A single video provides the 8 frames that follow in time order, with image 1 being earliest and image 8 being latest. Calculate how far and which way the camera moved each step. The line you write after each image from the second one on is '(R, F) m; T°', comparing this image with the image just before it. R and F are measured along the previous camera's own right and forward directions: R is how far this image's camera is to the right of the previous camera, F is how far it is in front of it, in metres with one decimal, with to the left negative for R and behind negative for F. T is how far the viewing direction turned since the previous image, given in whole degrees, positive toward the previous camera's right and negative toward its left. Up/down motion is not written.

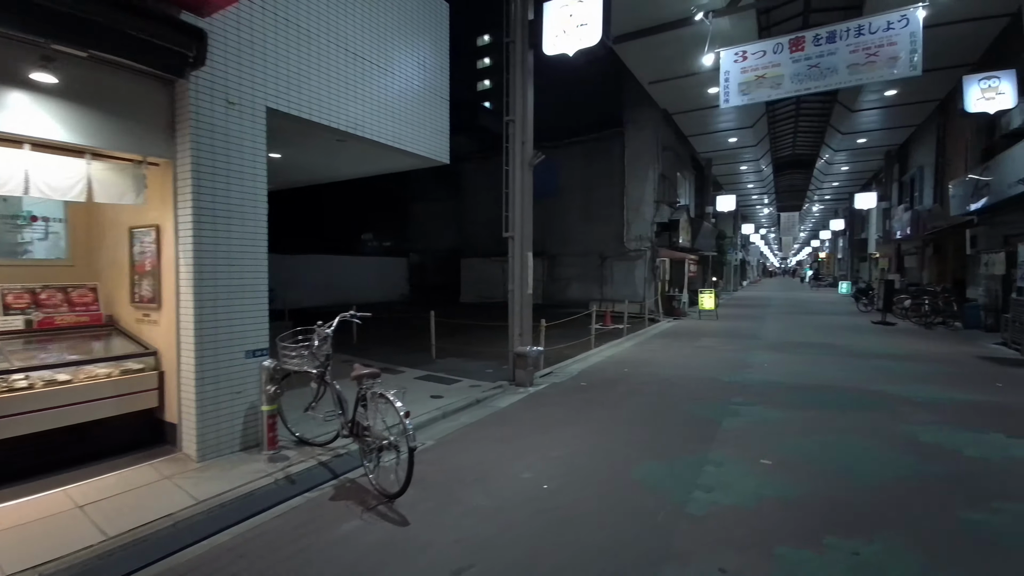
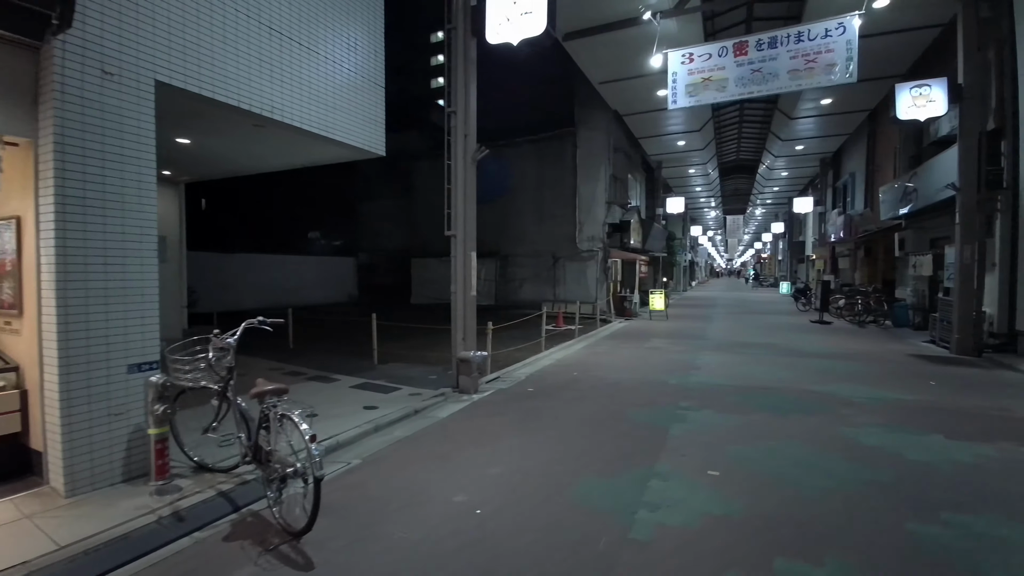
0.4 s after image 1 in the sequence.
(+0.2, +0.4) m; +5°
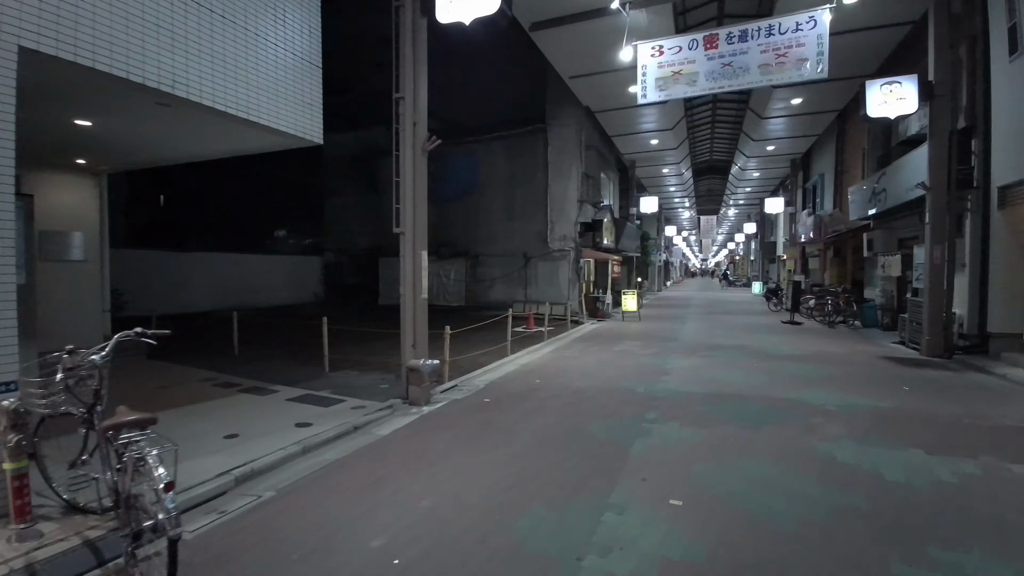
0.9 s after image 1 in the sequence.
(+0.4, +0.6) m; +3°
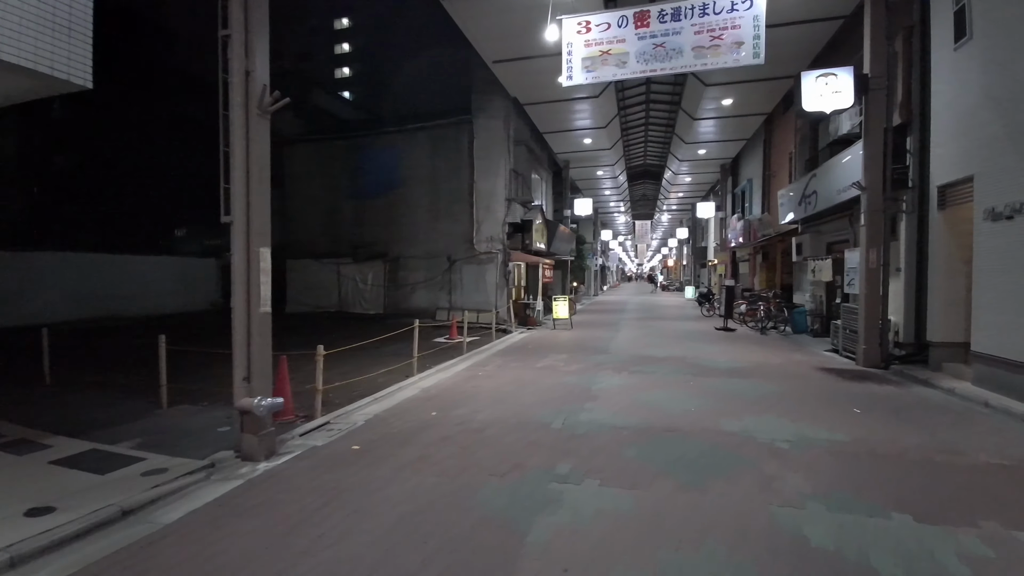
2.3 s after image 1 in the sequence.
(+0.7, +1.6) m; +7°
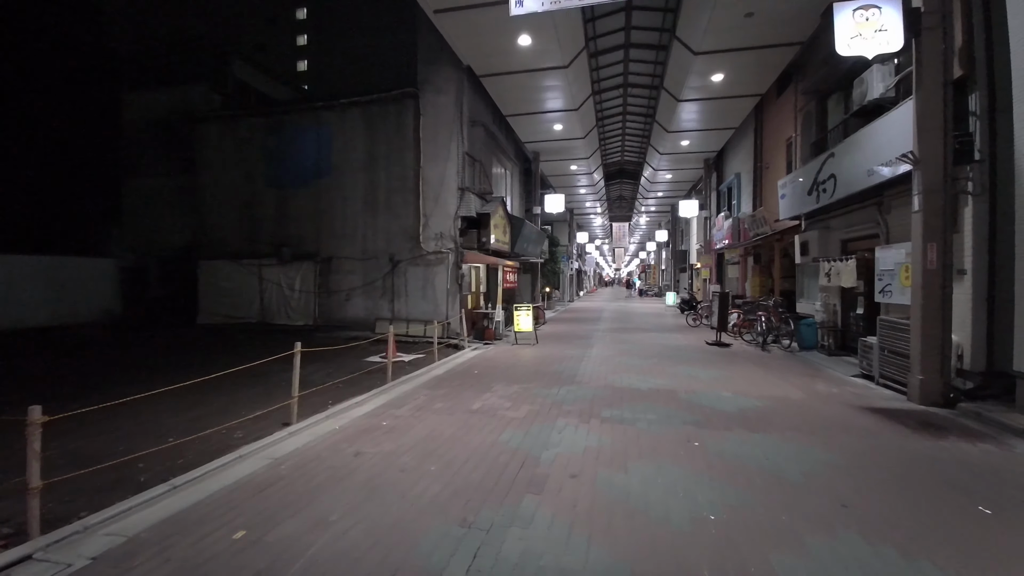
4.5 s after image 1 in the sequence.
(+0.8, +3.0) m; +3°
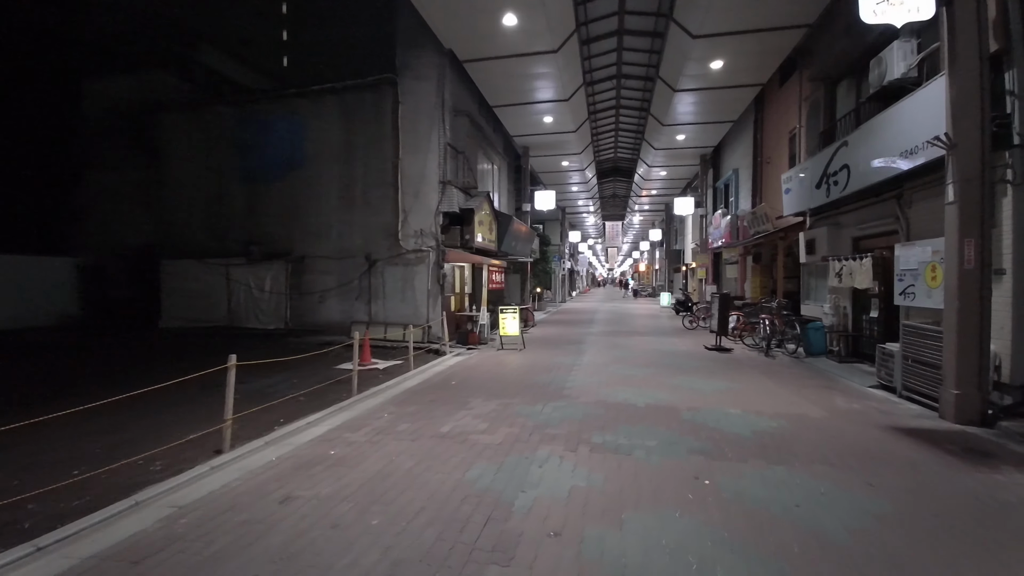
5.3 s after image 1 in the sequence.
(+0.2, +1.0) m; +1°
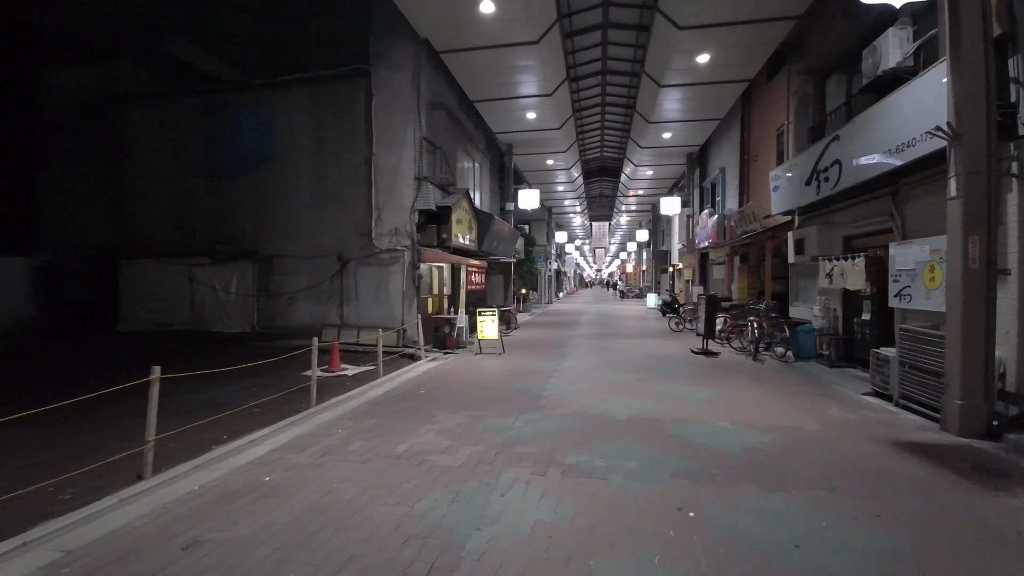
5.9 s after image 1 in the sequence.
(+0.3, +0.6) m; +1°
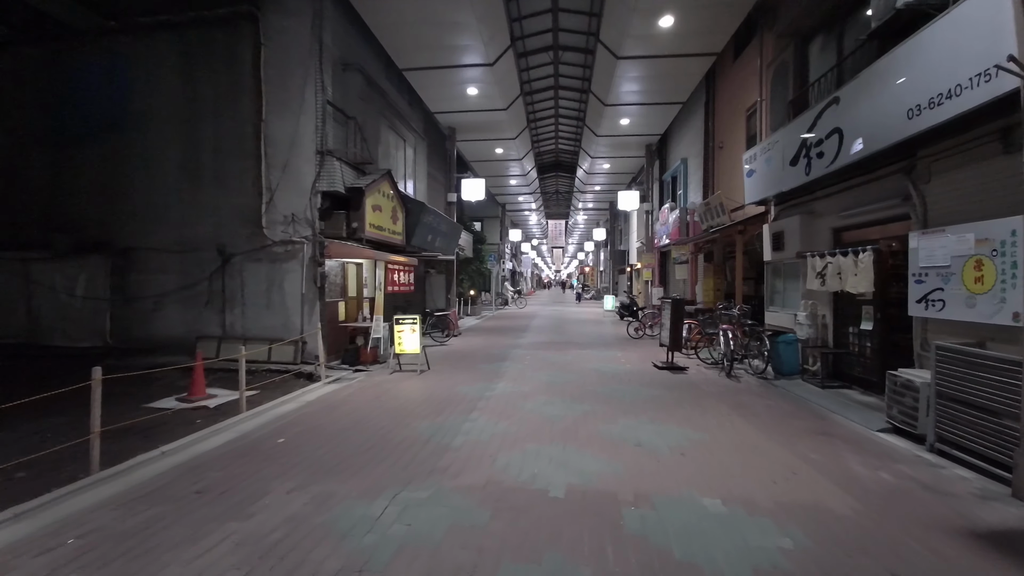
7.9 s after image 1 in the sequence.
(+0.8, +2.4) m; +5°
